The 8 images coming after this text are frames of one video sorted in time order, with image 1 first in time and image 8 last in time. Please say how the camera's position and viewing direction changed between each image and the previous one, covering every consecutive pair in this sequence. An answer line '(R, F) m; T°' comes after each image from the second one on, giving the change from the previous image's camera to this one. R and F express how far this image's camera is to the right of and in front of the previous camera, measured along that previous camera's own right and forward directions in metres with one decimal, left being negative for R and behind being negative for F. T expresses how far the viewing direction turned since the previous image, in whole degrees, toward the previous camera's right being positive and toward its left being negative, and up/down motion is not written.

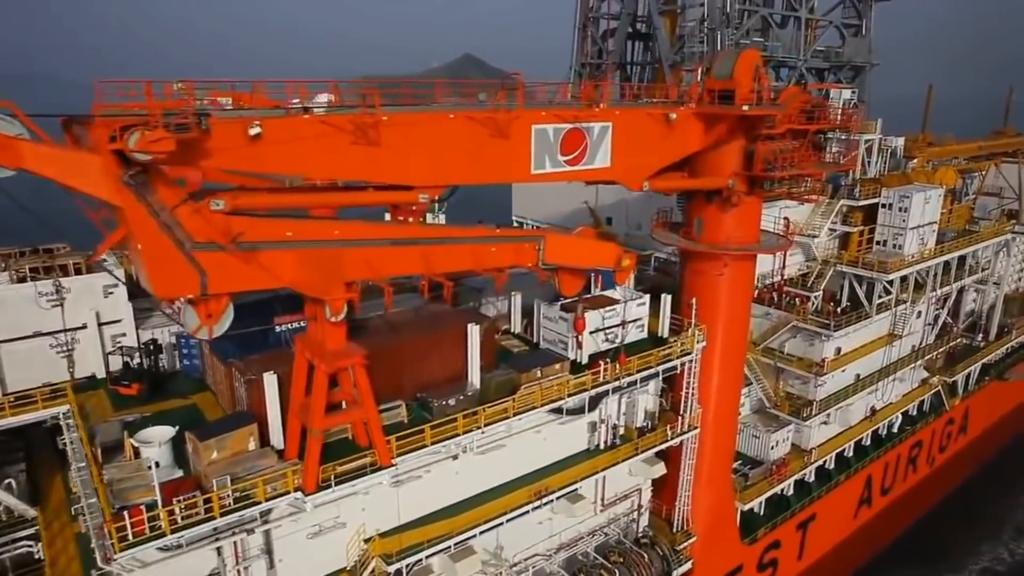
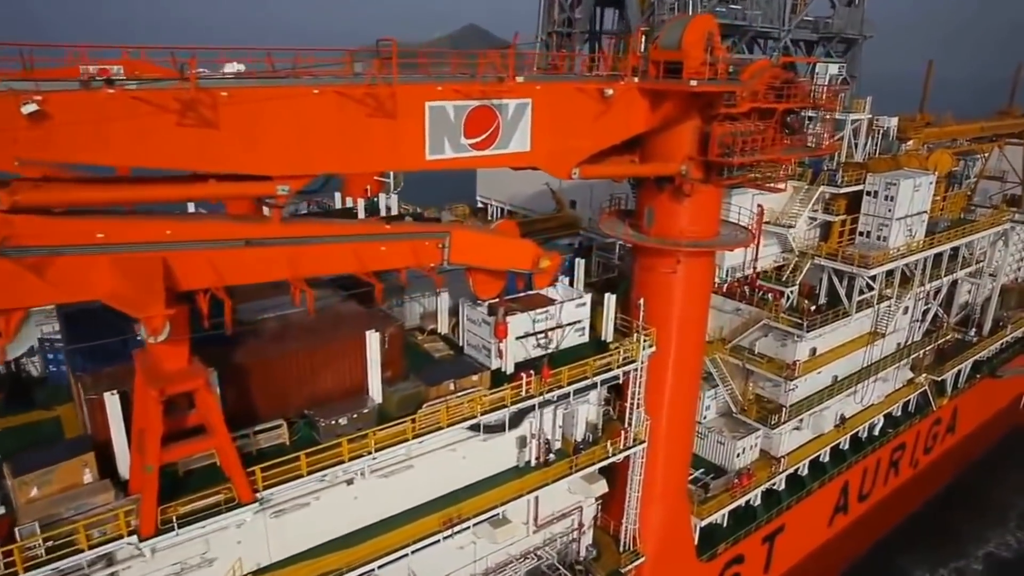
(+2.0, +2.2) m; 0°
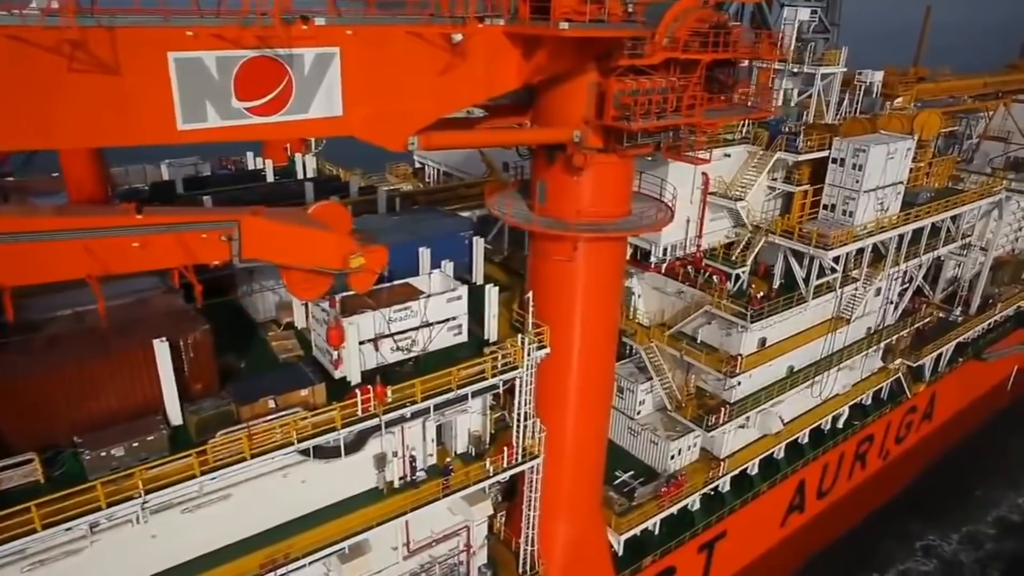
(+3.0, +3.0) m; -1°
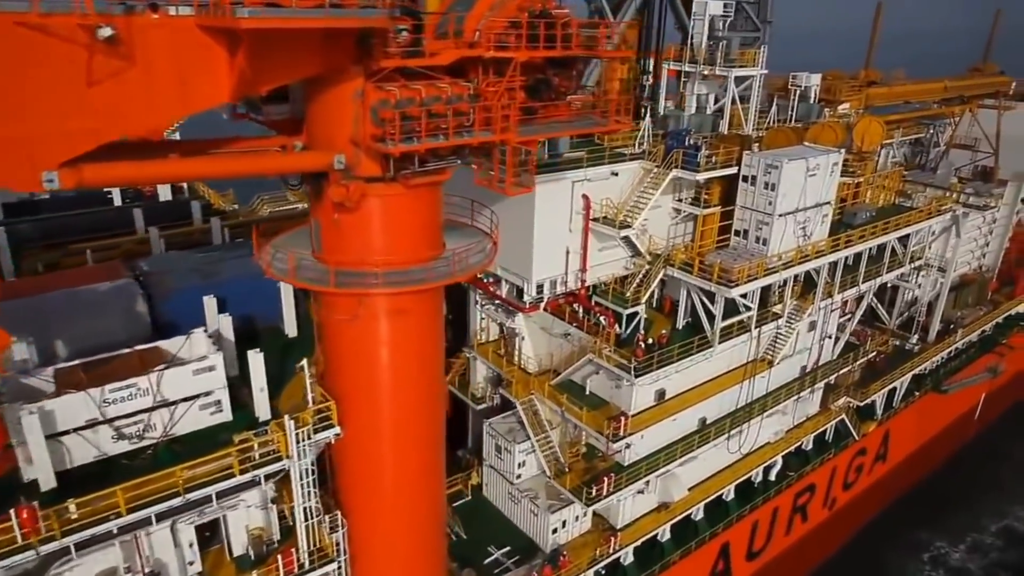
(+3.7, +3.2) m; 0°
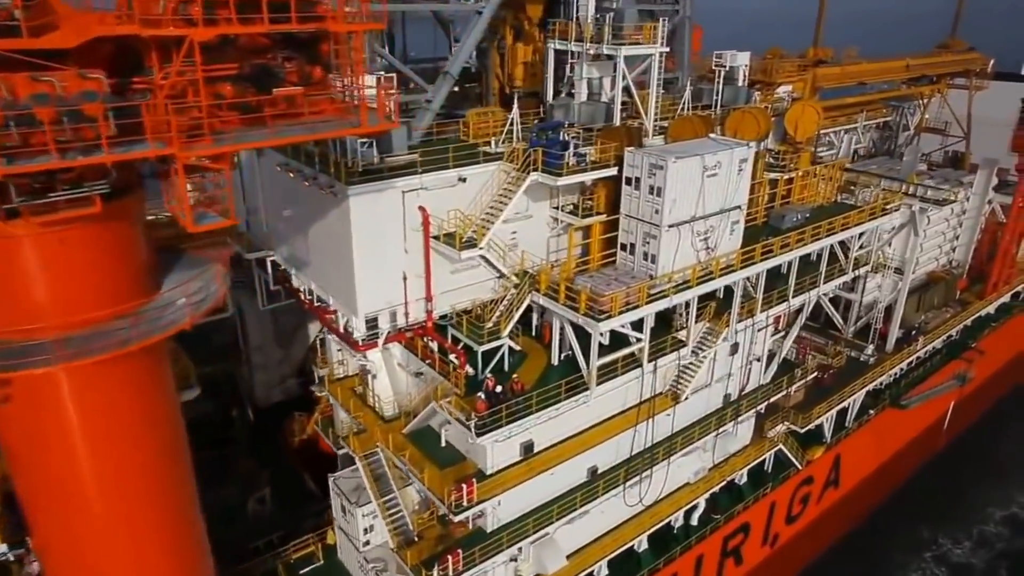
(+3.5, +3.3) m; 0°
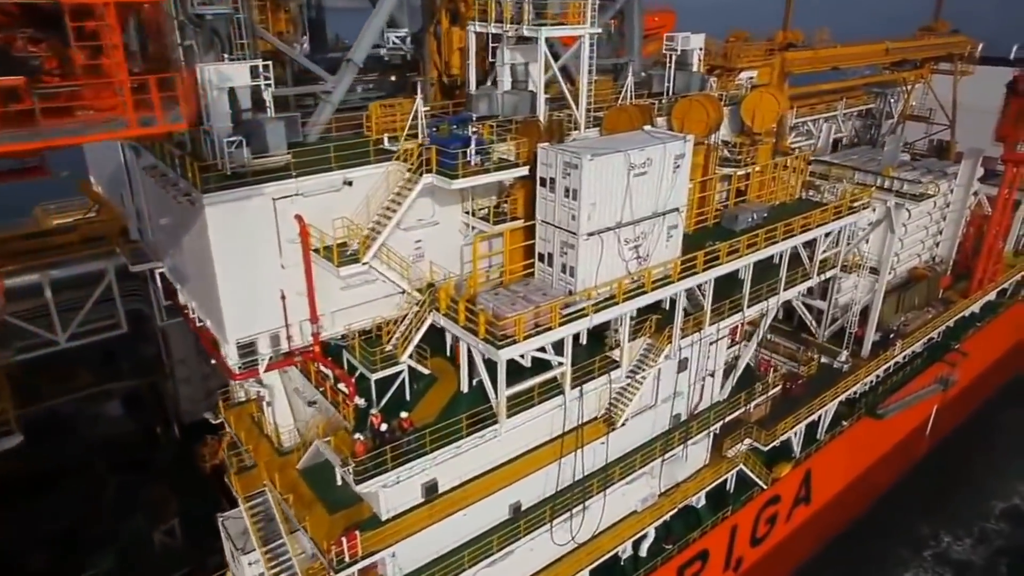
(+1.8, +1.9) m; 0°
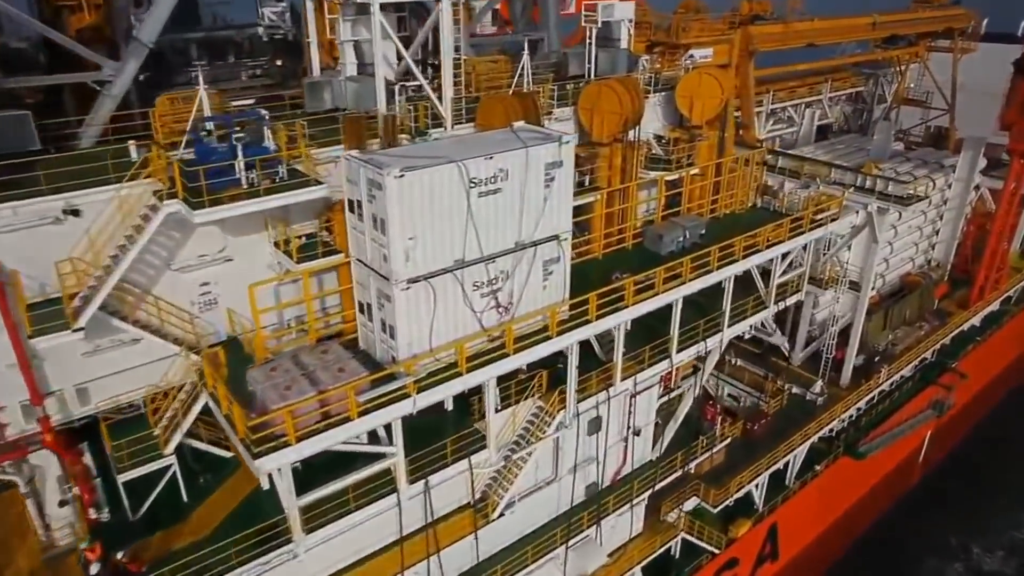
(+2.7, +3.7) m; 0°
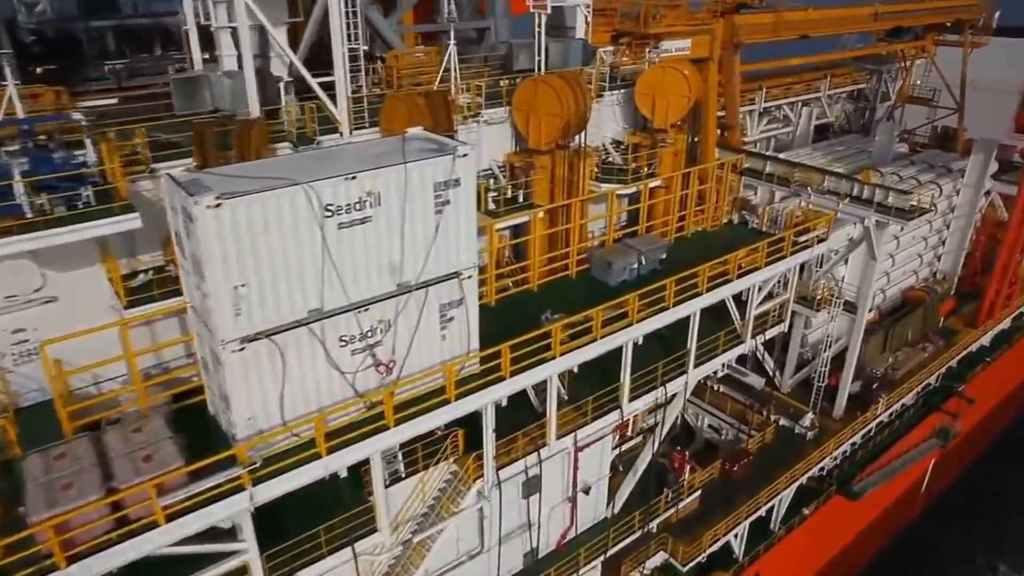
(+1.3, +2.1) m; 0°
